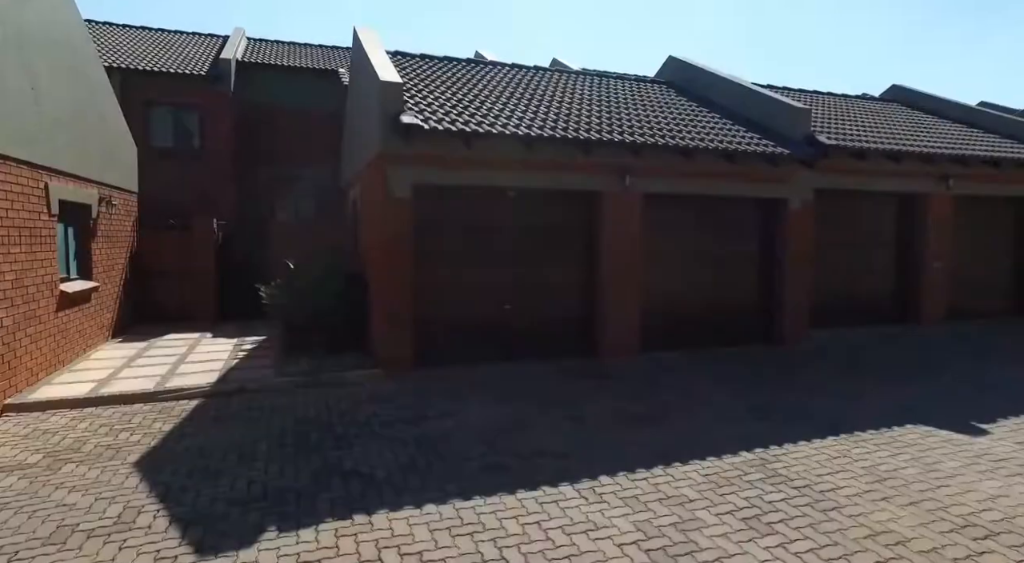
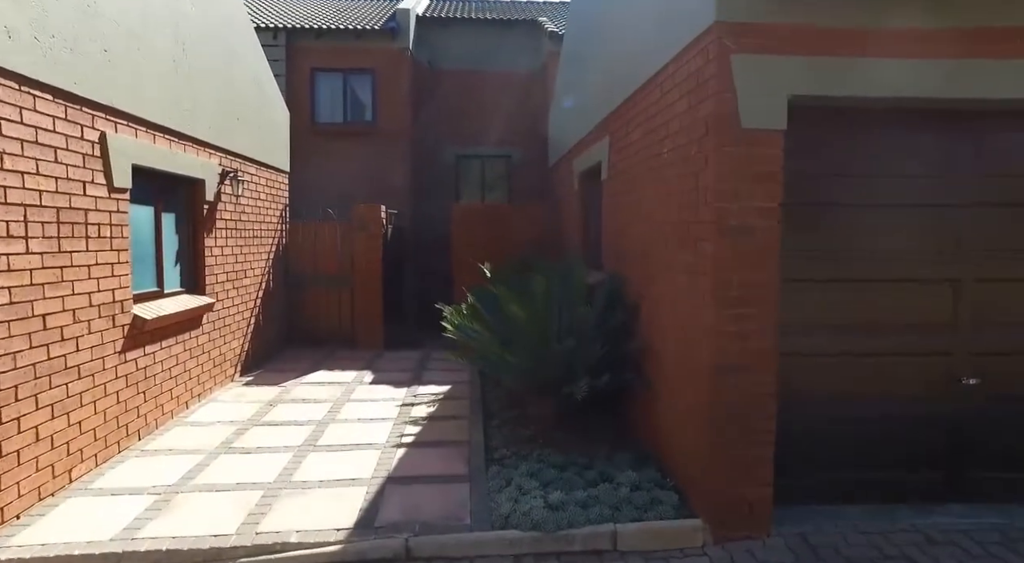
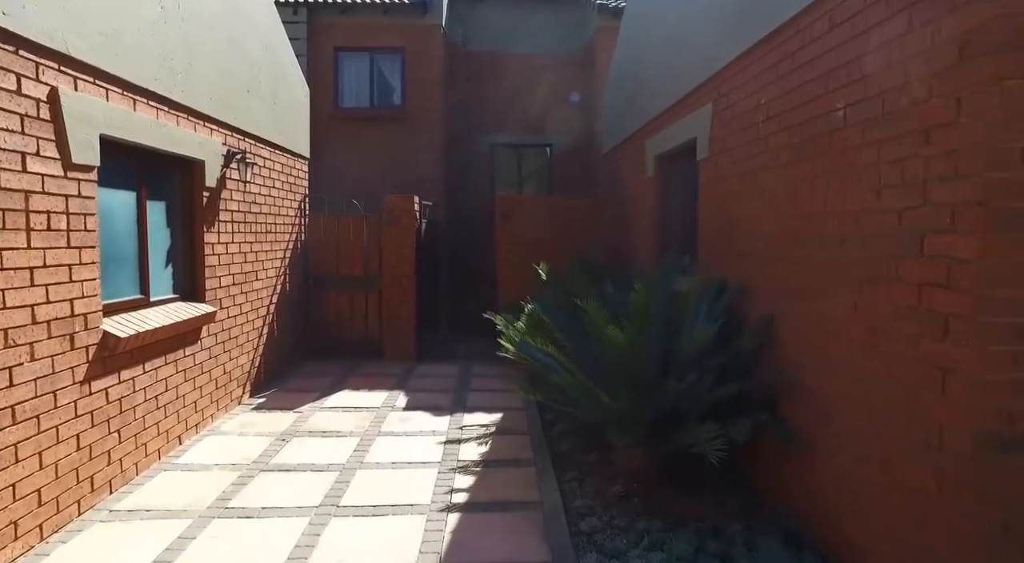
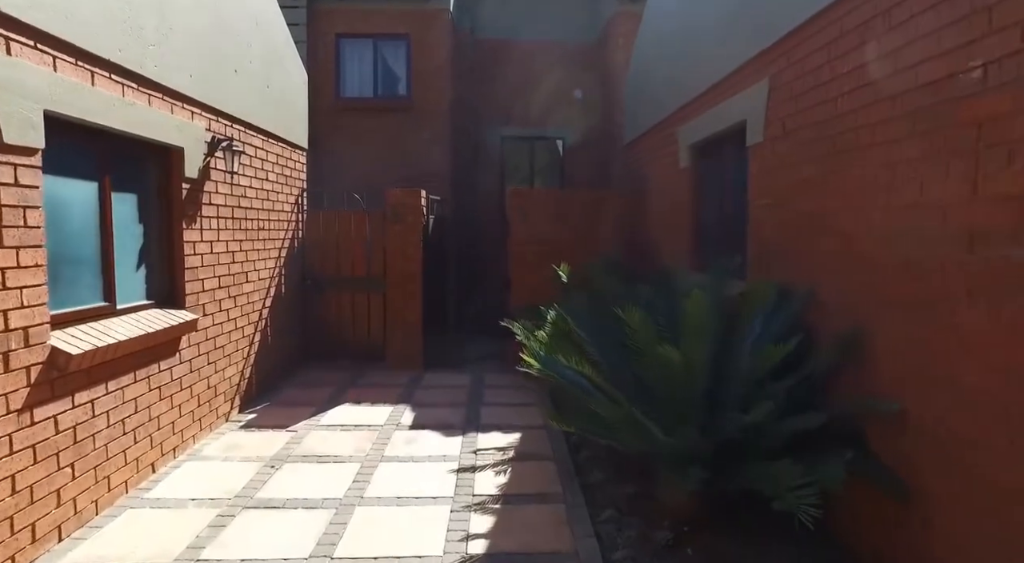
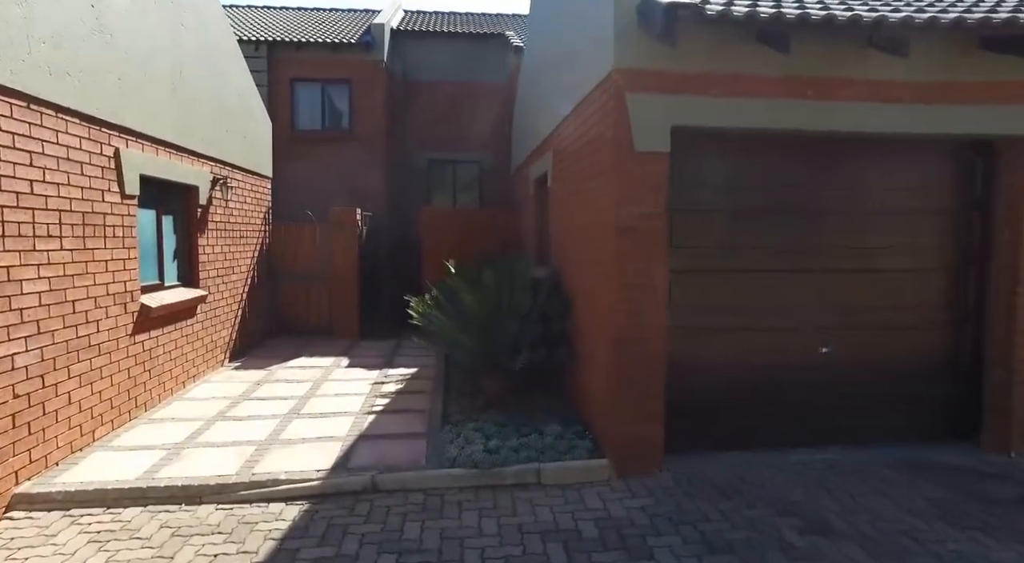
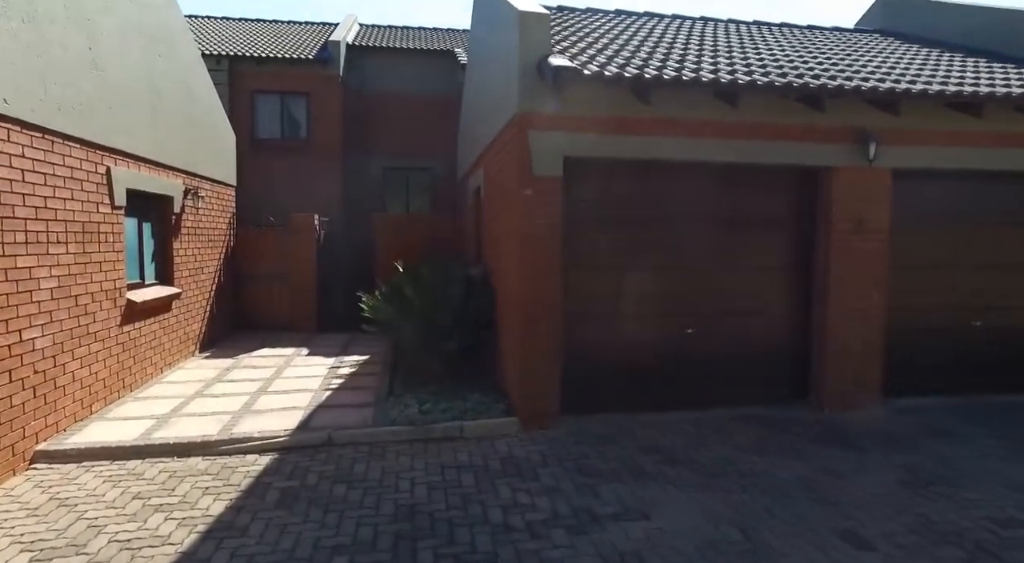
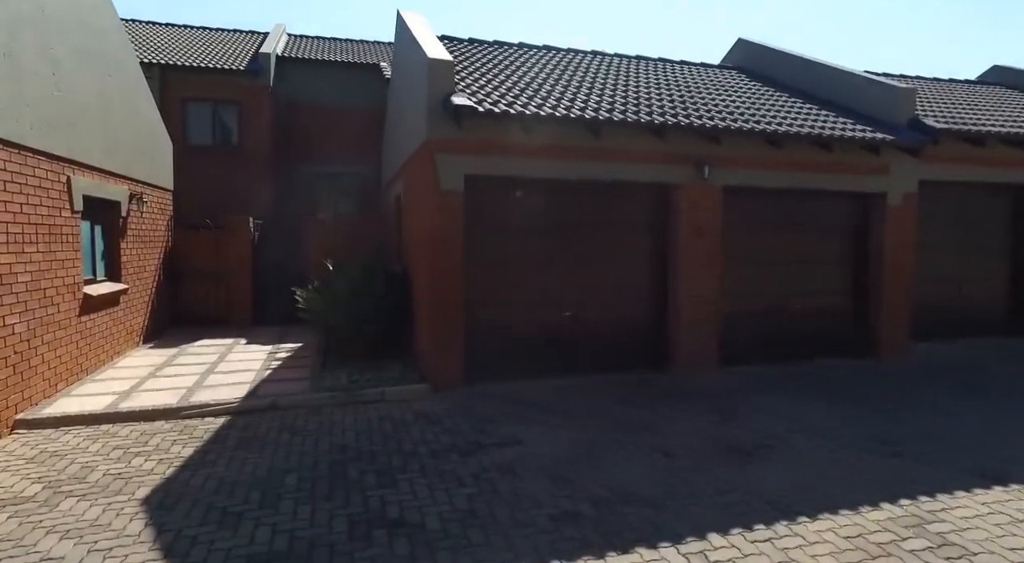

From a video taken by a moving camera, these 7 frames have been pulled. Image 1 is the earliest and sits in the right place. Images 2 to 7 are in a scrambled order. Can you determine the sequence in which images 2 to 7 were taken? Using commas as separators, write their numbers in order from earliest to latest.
7, 6, 5, 2, 3, 4
